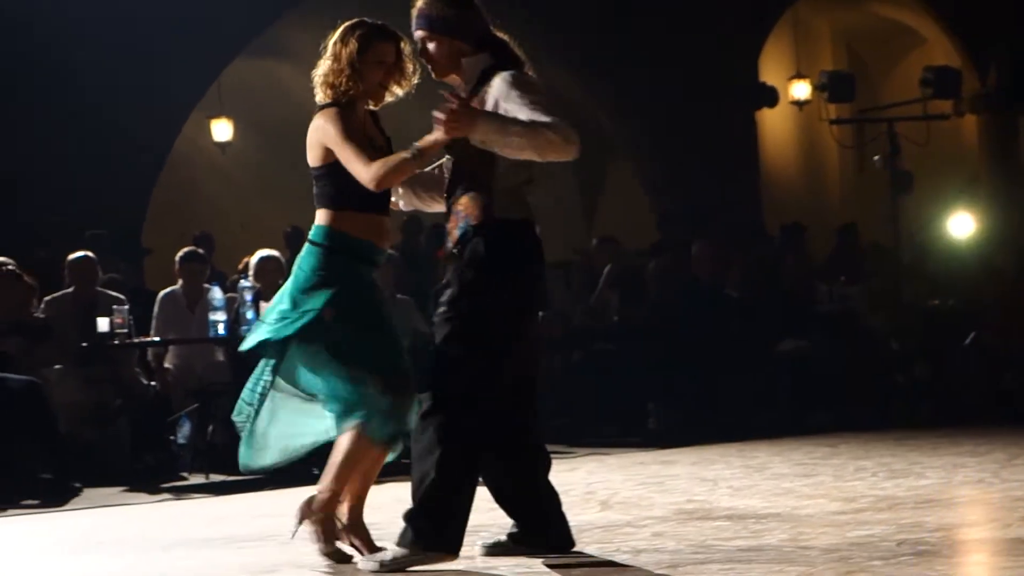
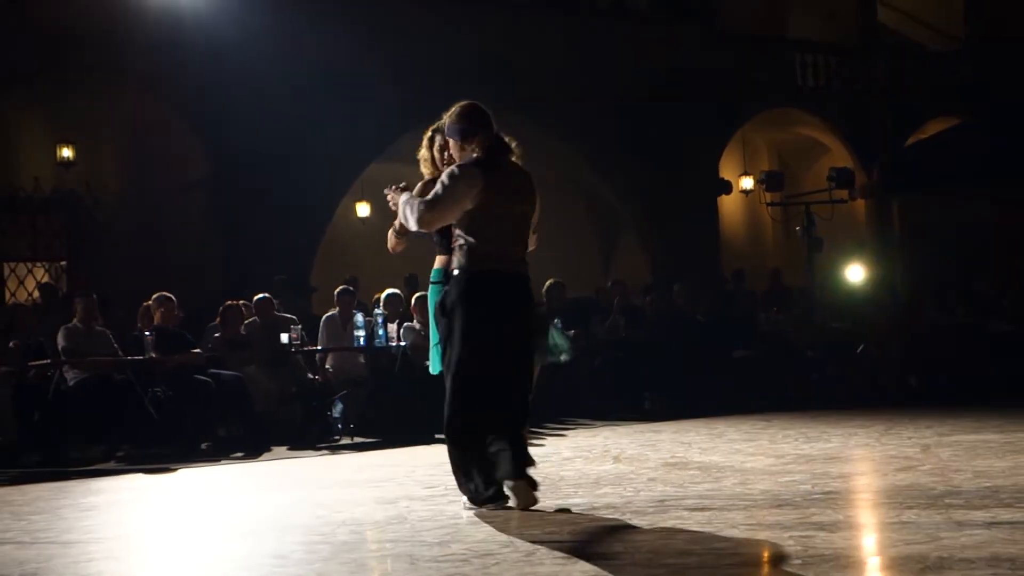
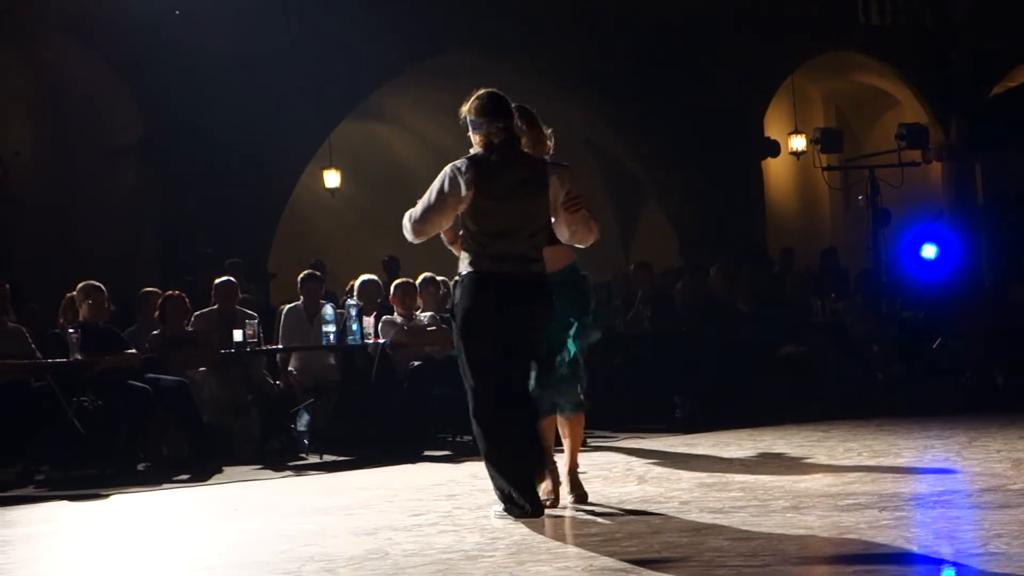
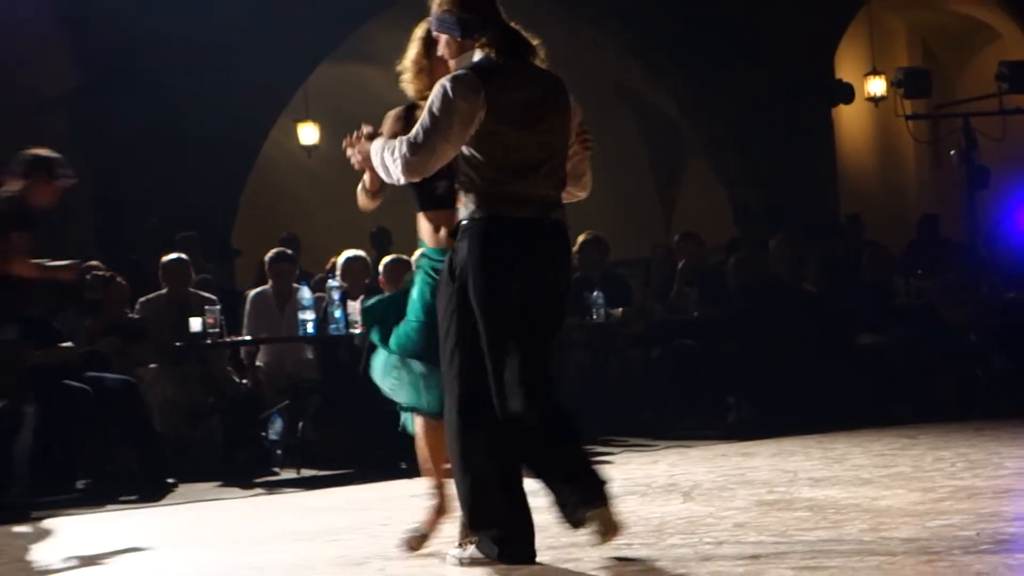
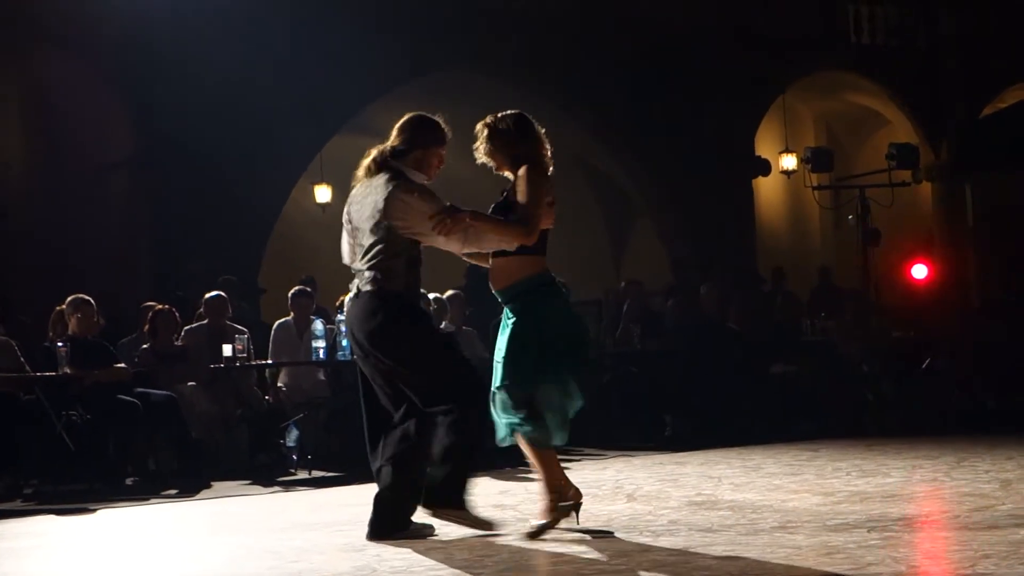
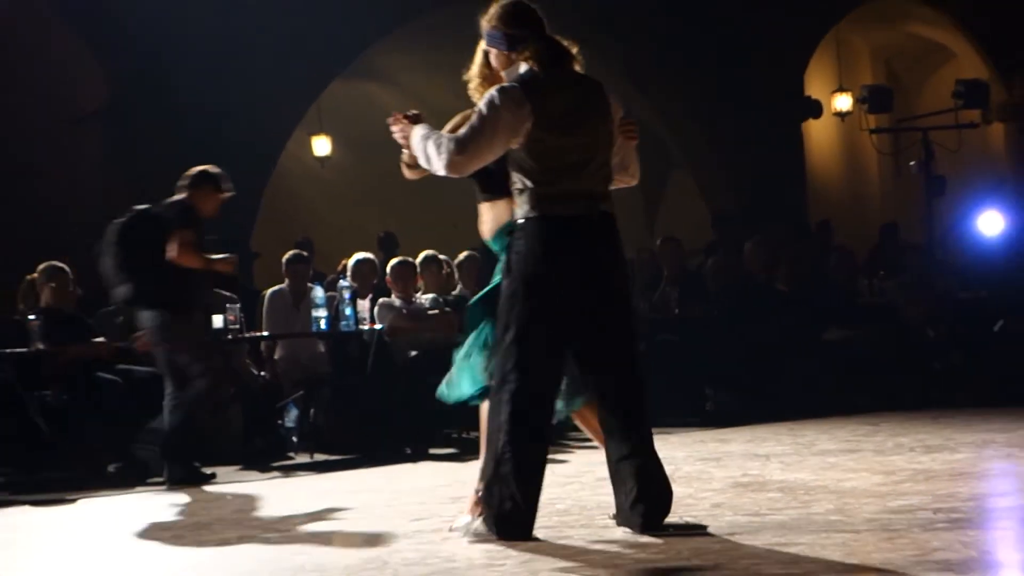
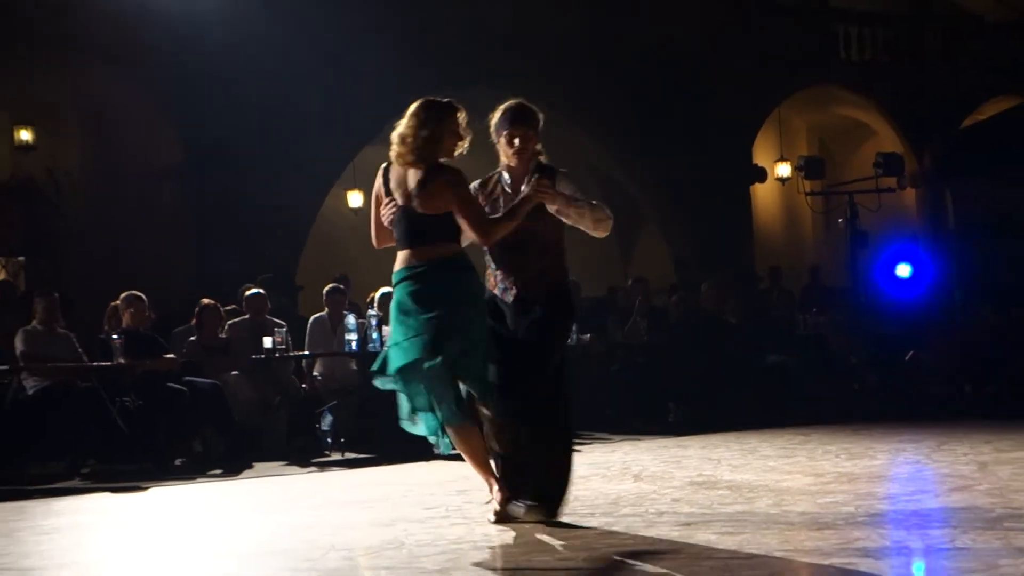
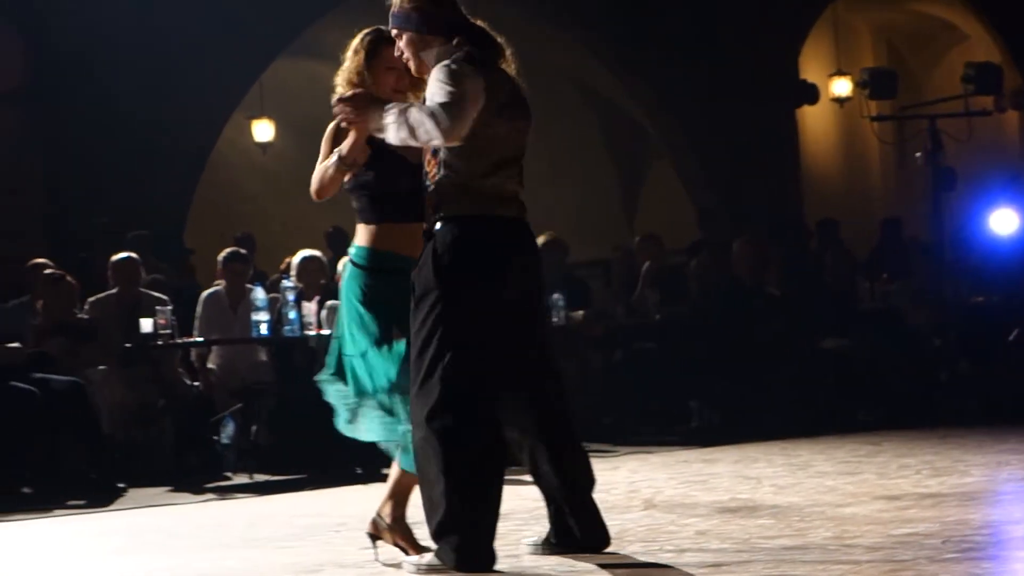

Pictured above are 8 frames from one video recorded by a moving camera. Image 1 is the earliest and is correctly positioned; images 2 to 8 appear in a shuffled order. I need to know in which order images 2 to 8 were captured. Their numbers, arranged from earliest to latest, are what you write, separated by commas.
8, 4, 6, 3, 5, 7, 2
